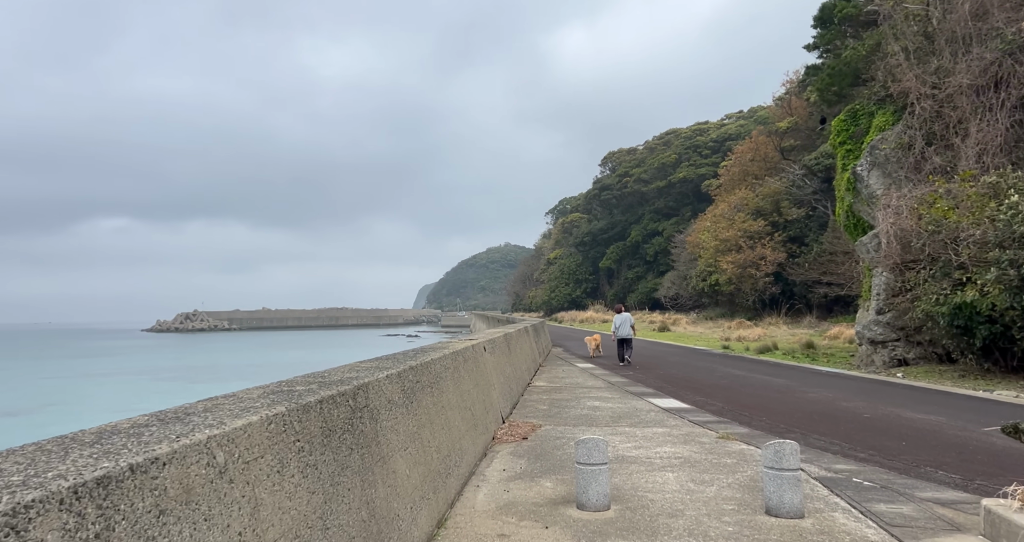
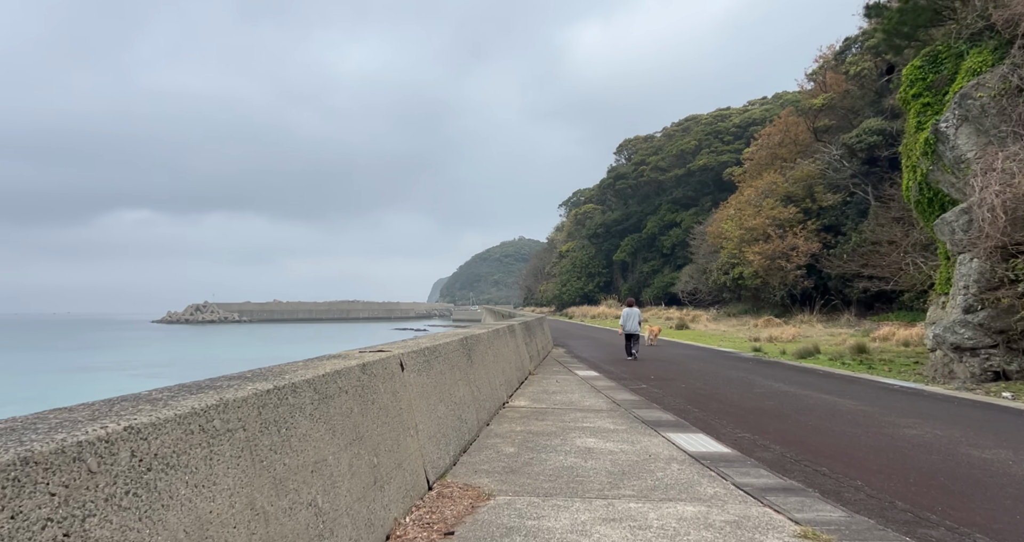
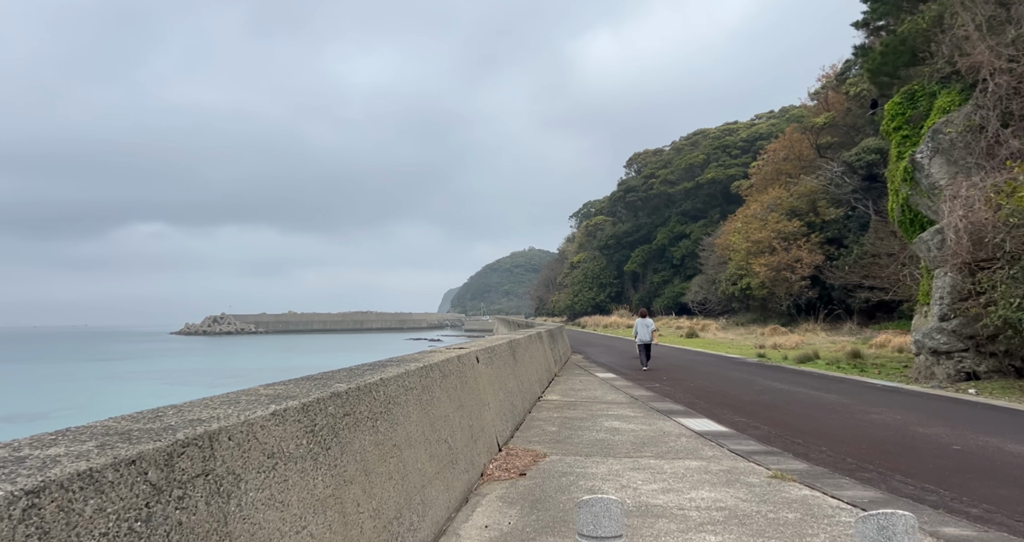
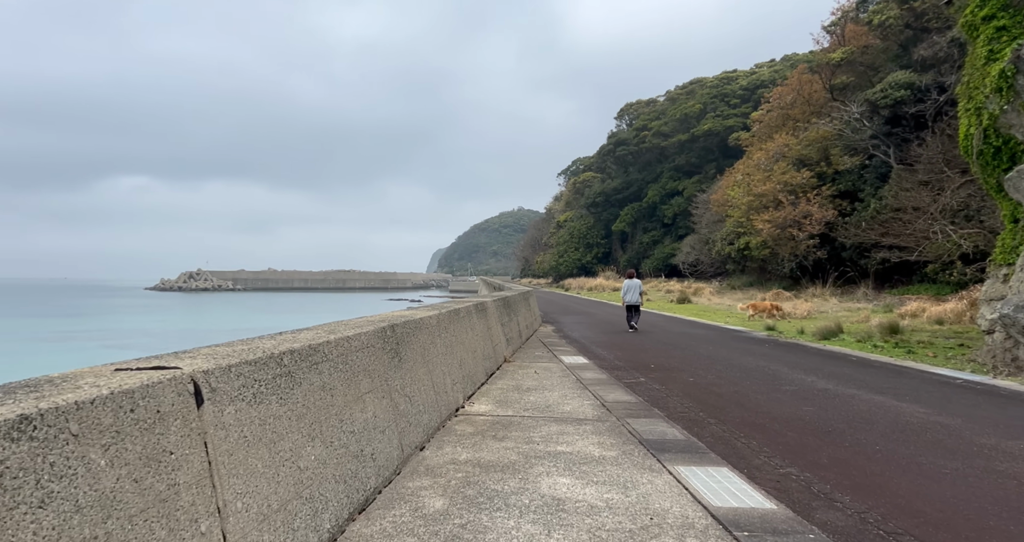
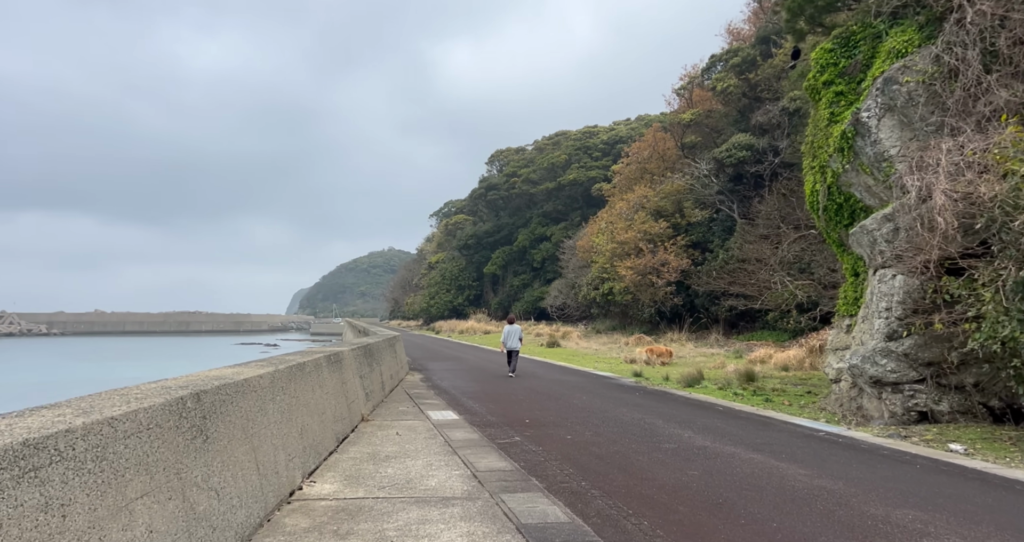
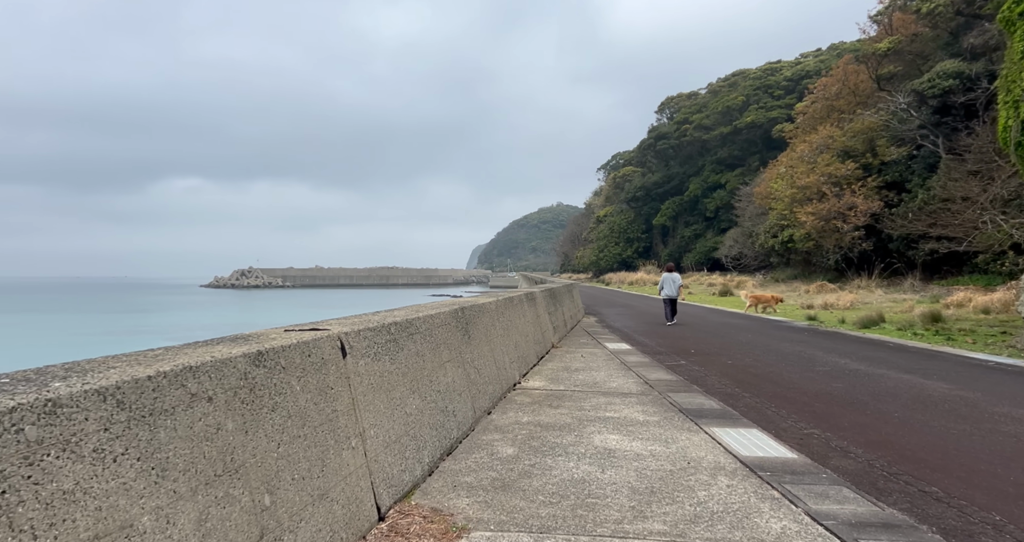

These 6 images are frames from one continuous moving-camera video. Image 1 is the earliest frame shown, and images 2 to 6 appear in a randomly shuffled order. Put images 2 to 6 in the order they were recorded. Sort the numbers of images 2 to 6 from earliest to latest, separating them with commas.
3, 2, 6, 4, 5
